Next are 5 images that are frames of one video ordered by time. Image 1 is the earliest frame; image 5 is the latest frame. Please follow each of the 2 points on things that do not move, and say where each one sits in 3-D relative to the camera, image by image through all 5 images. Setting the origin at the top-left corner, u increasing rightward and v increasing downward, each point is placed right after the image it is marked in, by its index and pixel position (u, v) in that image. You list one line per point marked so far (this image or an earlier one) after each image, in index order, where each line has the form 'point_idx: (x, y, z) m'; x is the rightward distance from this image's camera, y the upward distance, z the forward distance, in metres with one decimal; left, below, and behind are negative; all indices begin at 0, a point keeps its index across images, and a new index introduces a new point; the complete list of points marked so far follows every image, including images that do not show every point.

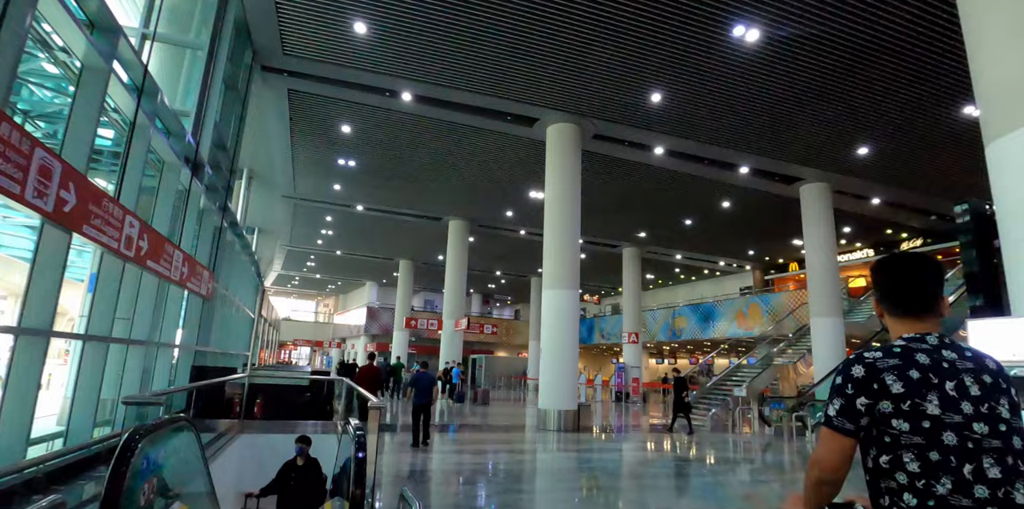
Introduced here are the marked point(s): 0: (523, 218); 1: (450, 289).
0: (+0.4, +1.2, +18.5) m
1: (-2.2, -1.2, +19.5) m
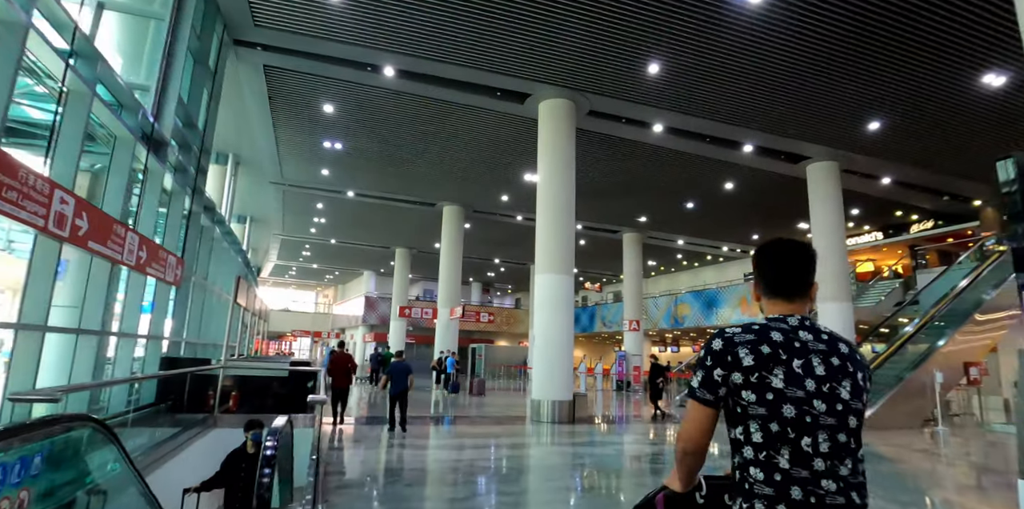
0: (+0.2, +1.7, +17.9) m
1: (-2.3, -0.8, +19.0) m
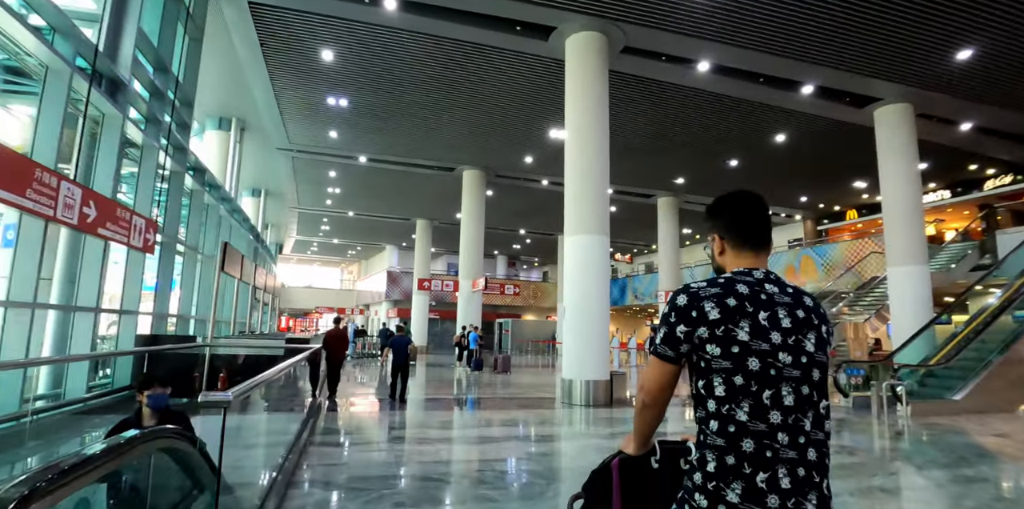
0: (+1.0, +2.7, +16.5) m
1: (-1.5, +0.2, +17.8) m
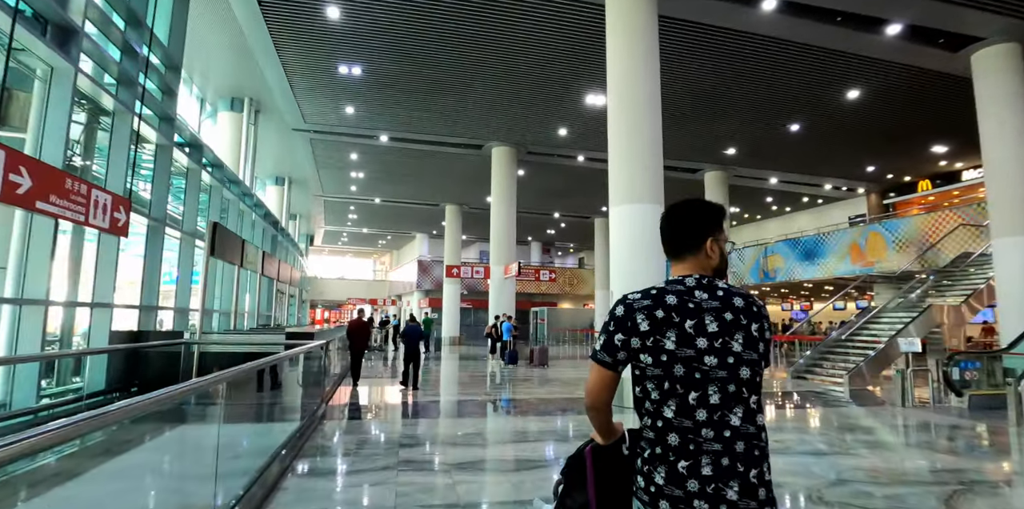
0: (+1.9, +3.2, +15.0) m
1: (-0.4, +0.7, +16.6) m
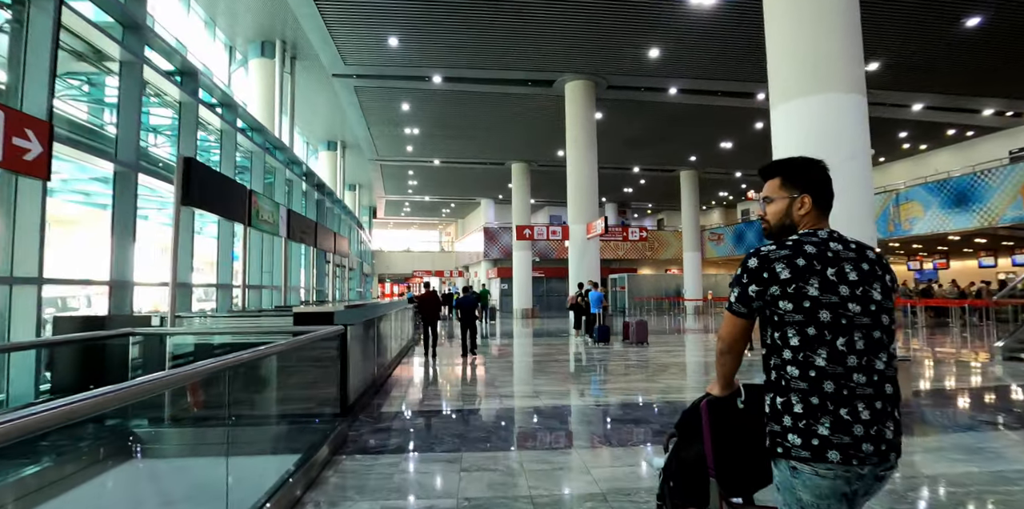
0: (+3.6, +4.3, +12.1) m
1: (+1.6, +1.8, +14.1) m
